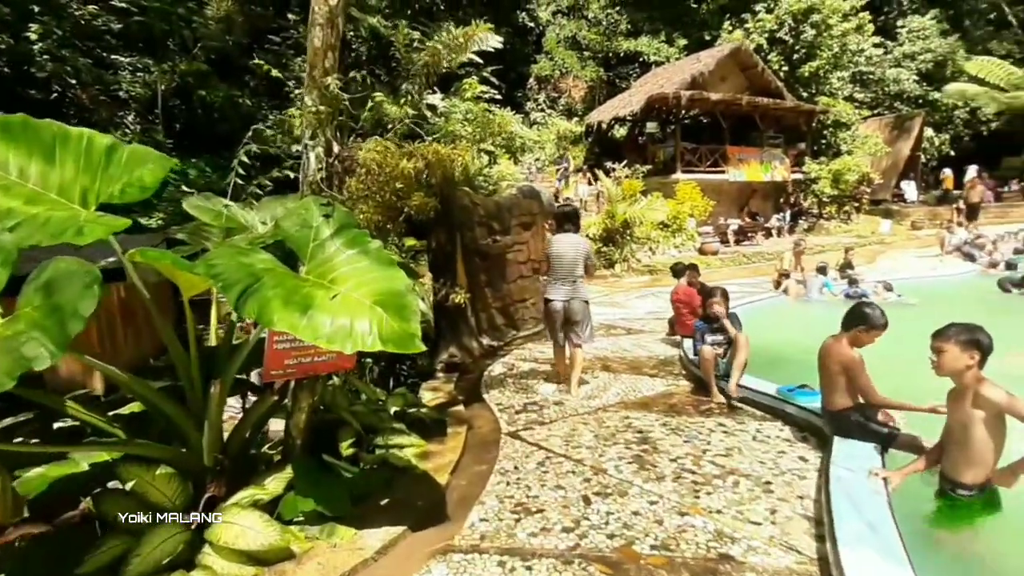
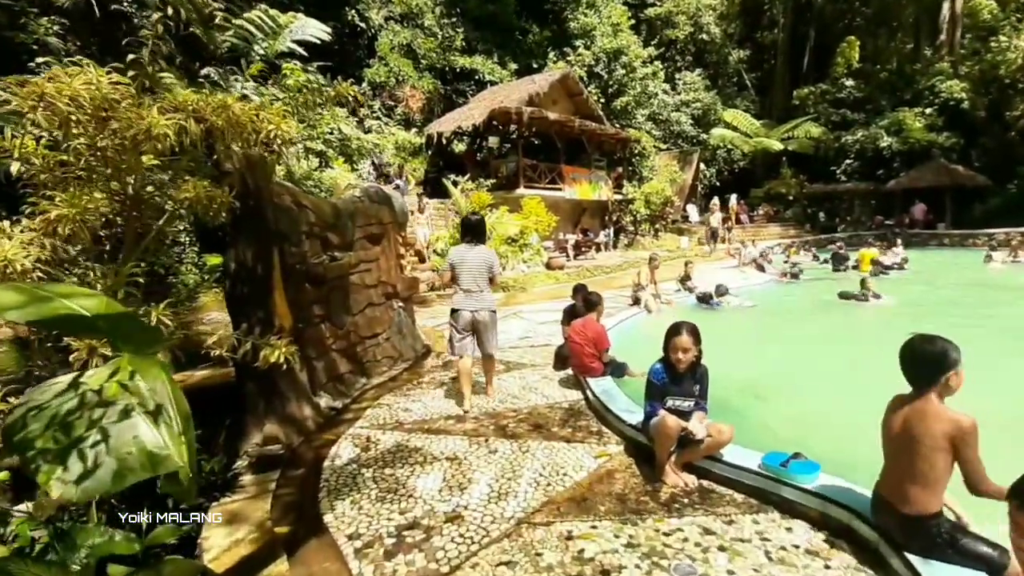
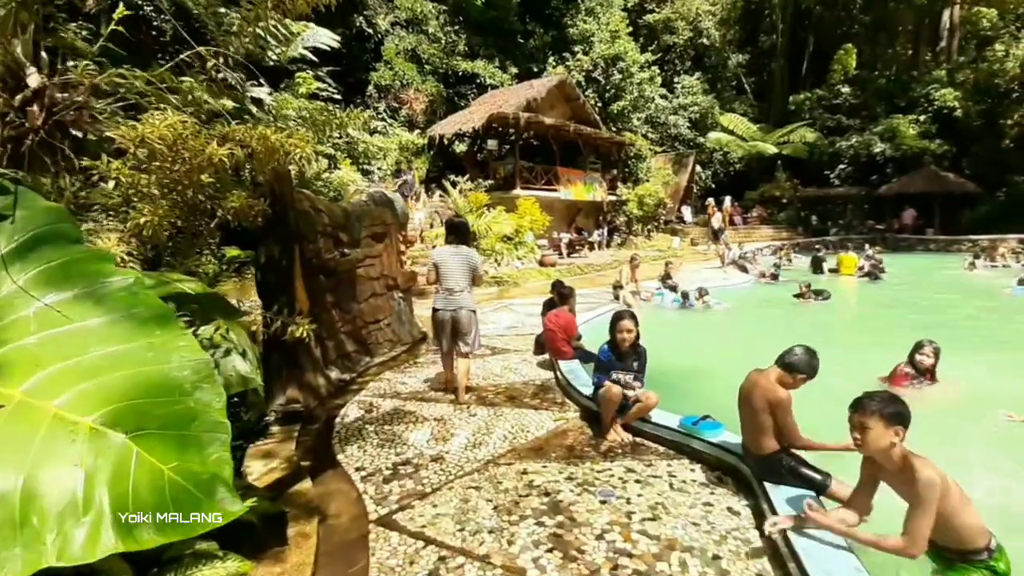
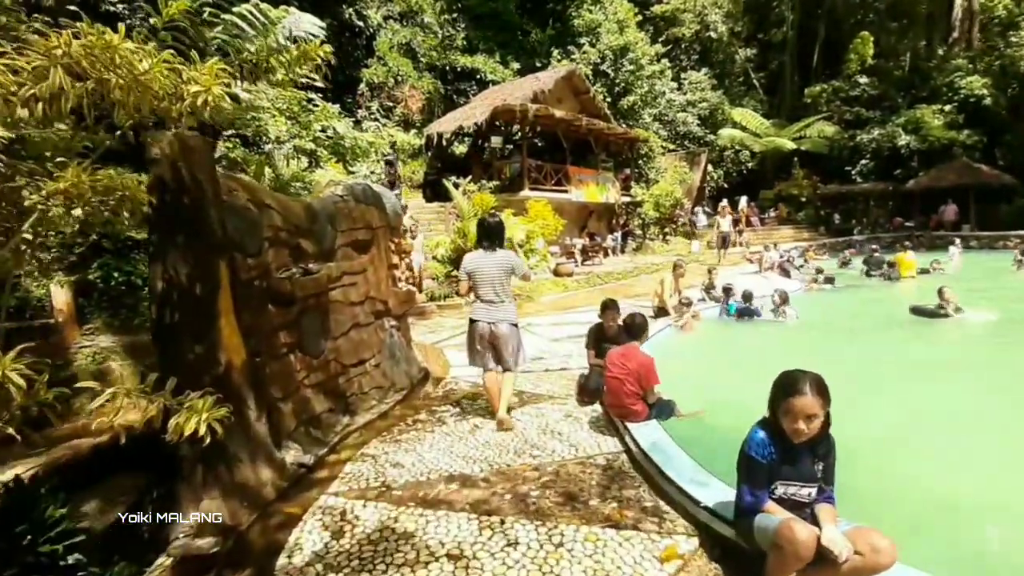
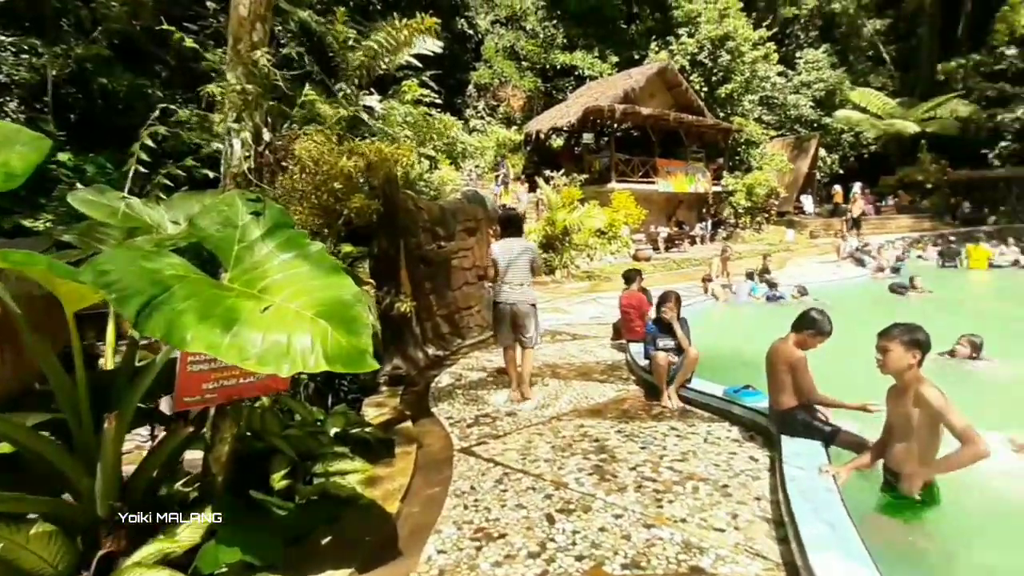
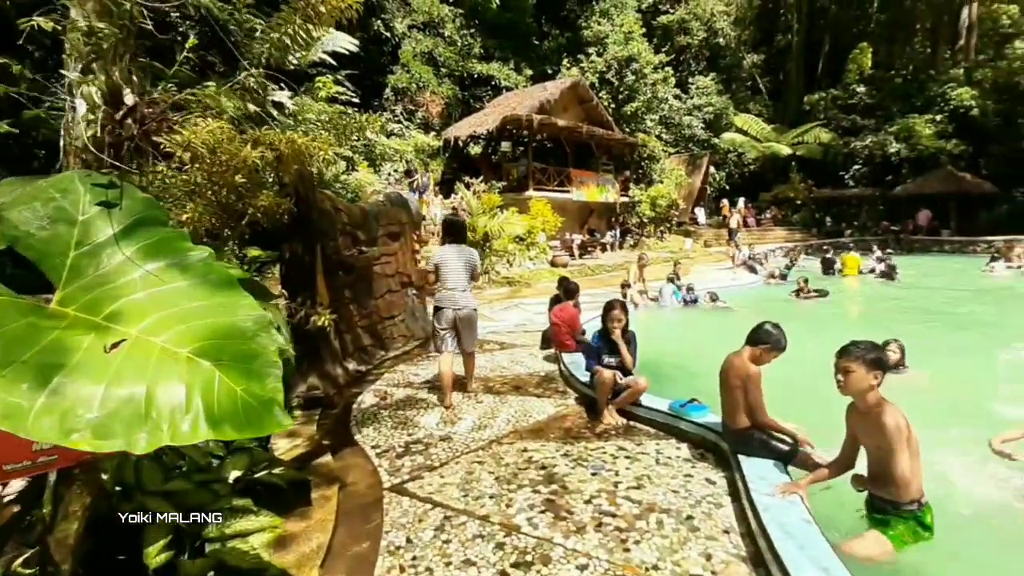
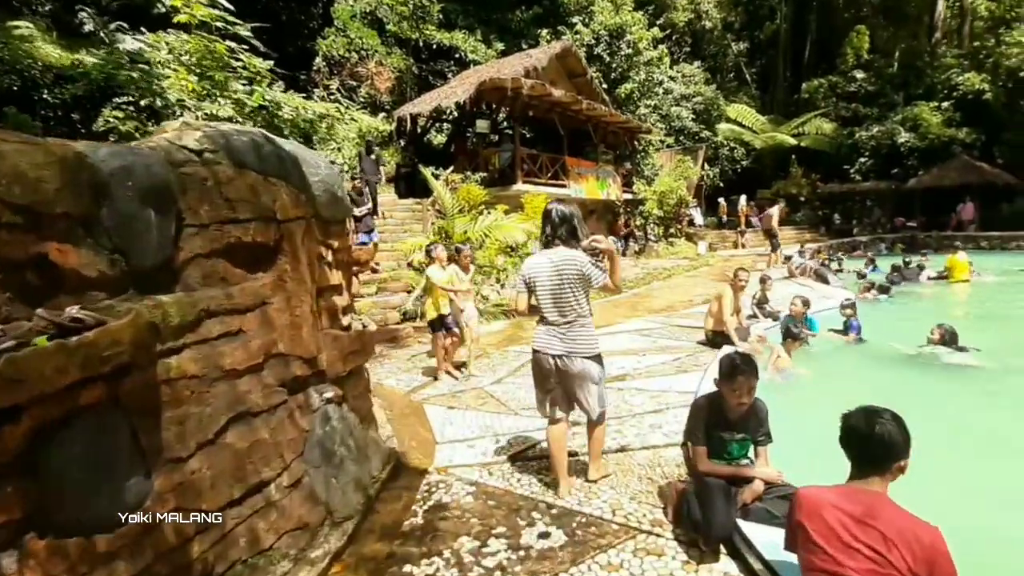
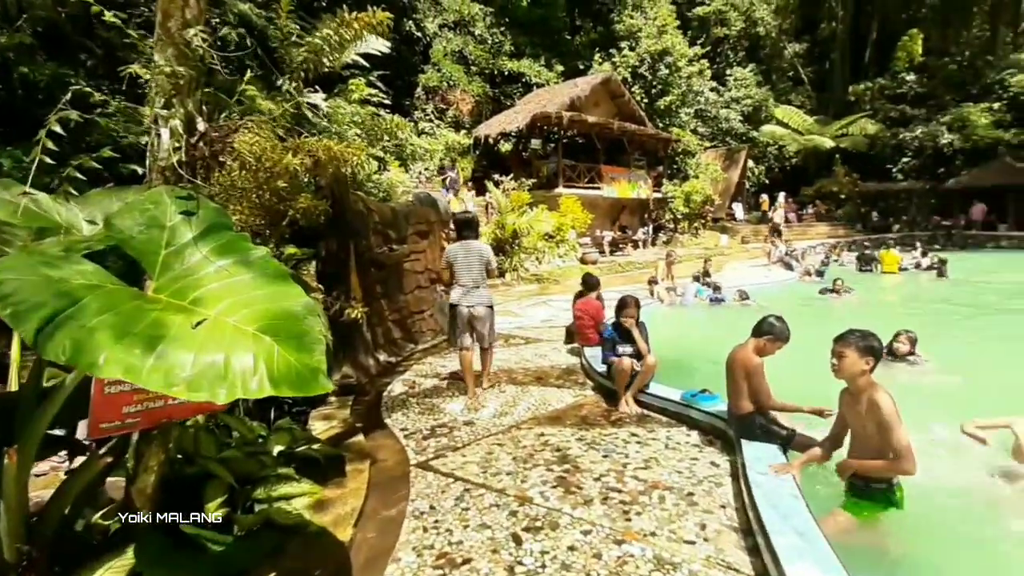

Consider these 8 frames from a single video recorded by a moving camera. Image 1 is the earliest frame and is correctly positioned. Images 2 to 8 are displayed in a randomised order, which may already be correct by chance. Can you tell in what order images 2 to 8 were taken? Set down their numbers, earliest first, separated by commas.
5, 8, 6, 3, 2, 4, 7
